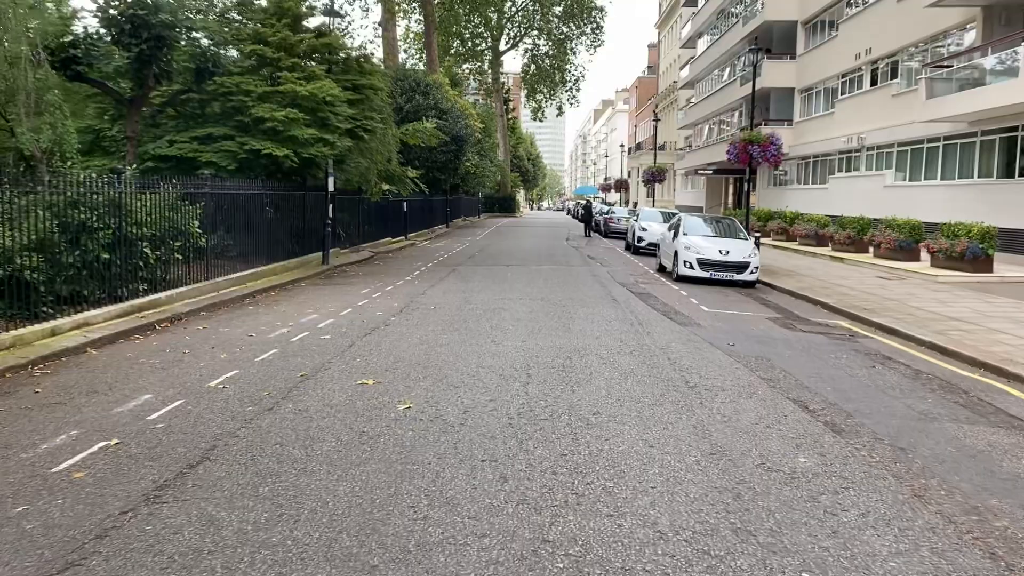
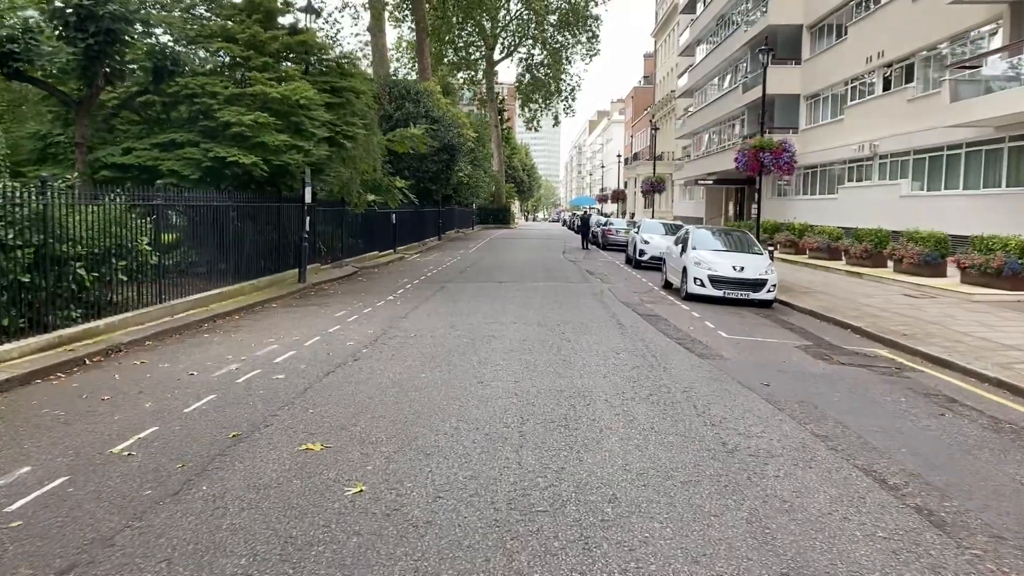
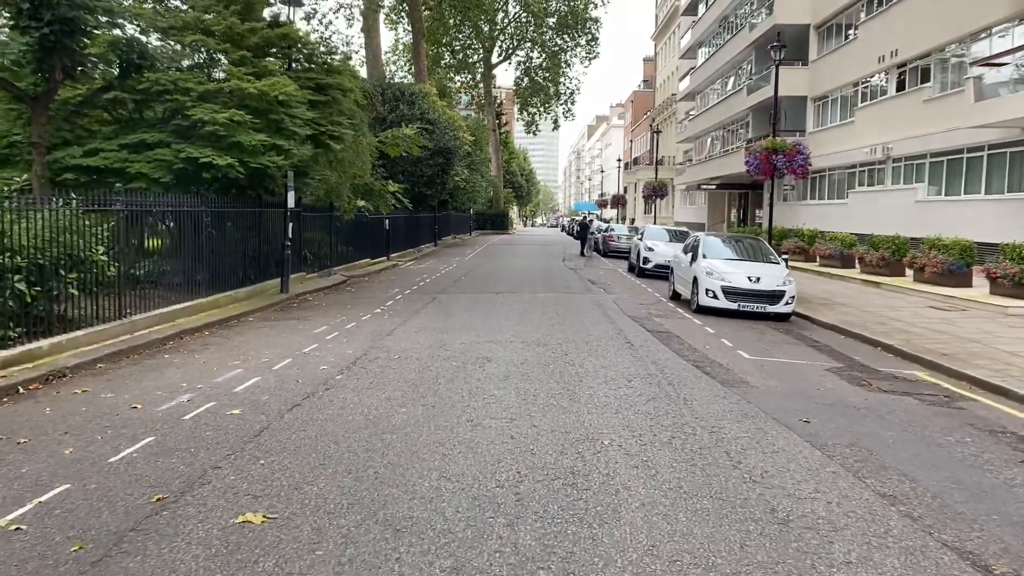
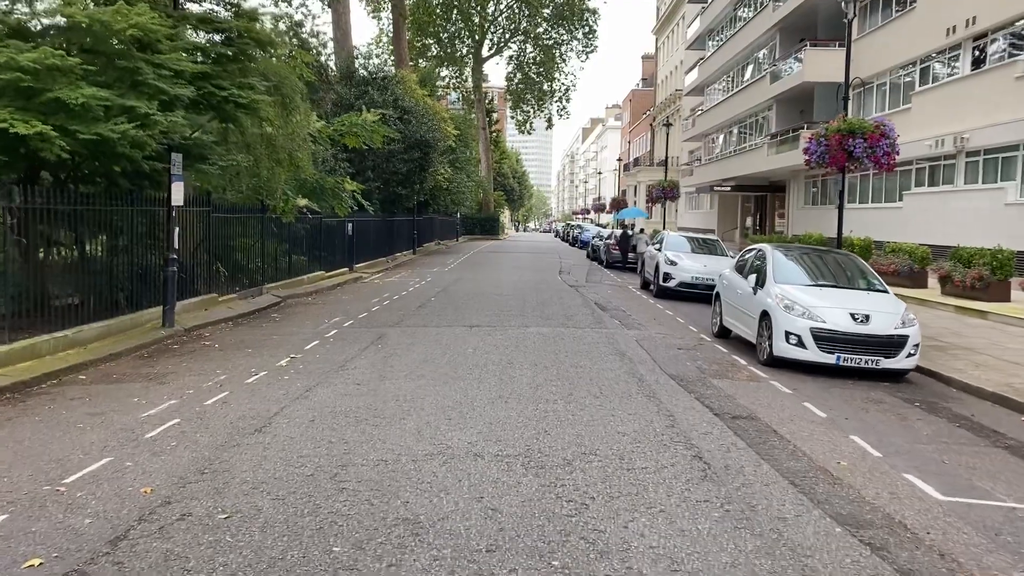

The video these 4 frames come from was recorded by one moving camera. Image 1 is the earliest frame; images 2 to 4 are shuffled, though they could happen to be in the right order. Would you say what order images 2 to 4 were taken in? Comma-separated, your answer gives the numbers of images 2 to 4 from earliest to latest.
2, 3, 4
